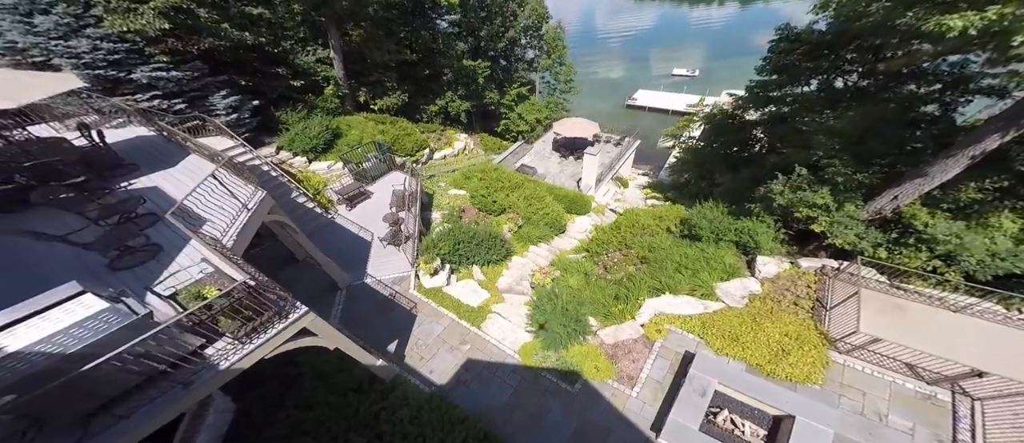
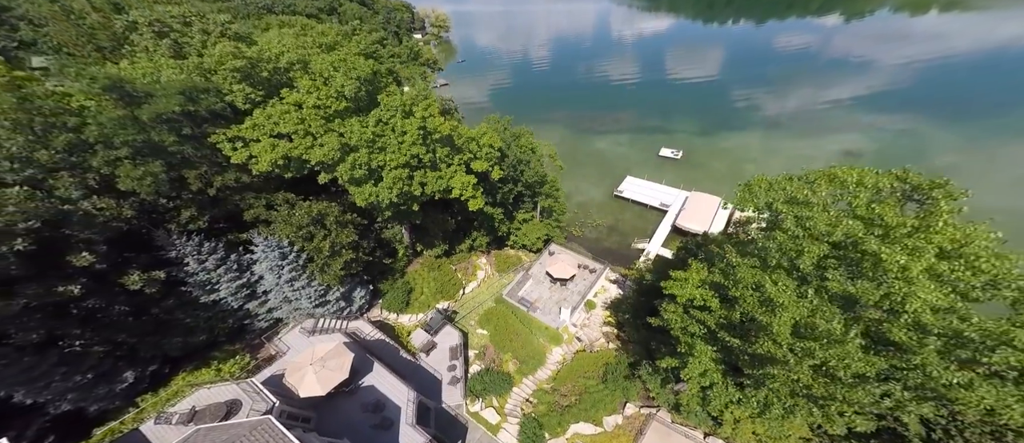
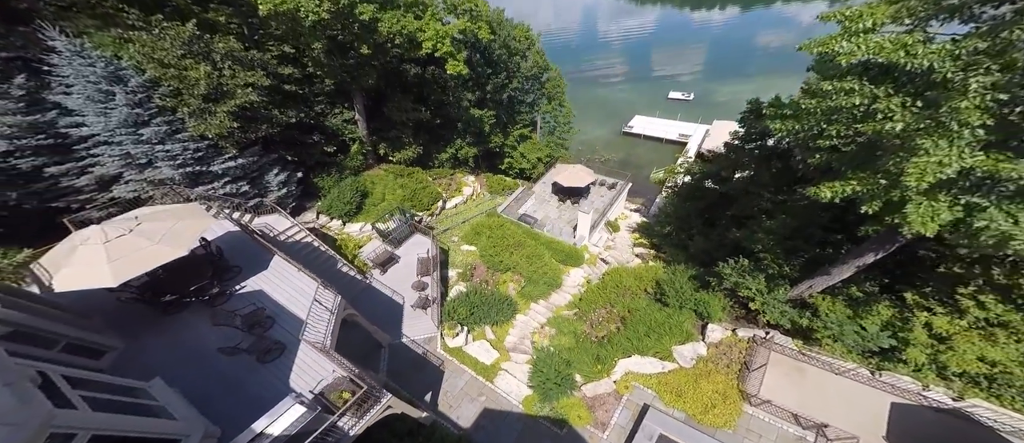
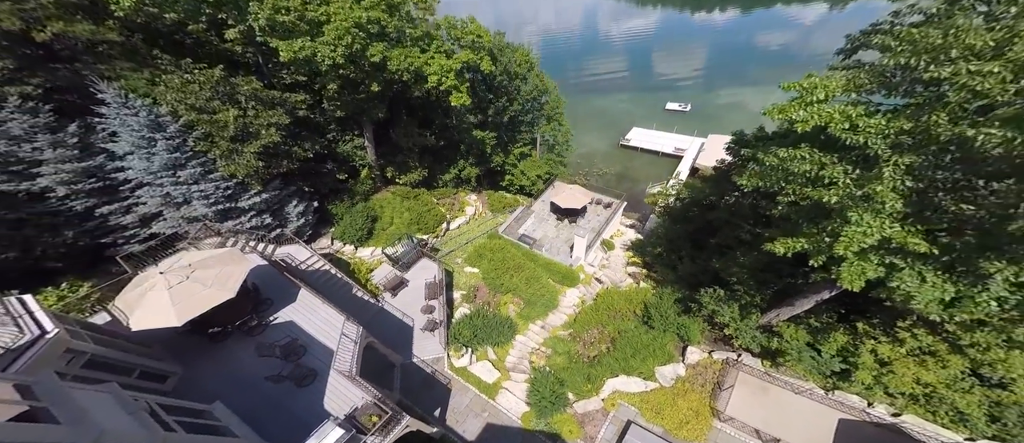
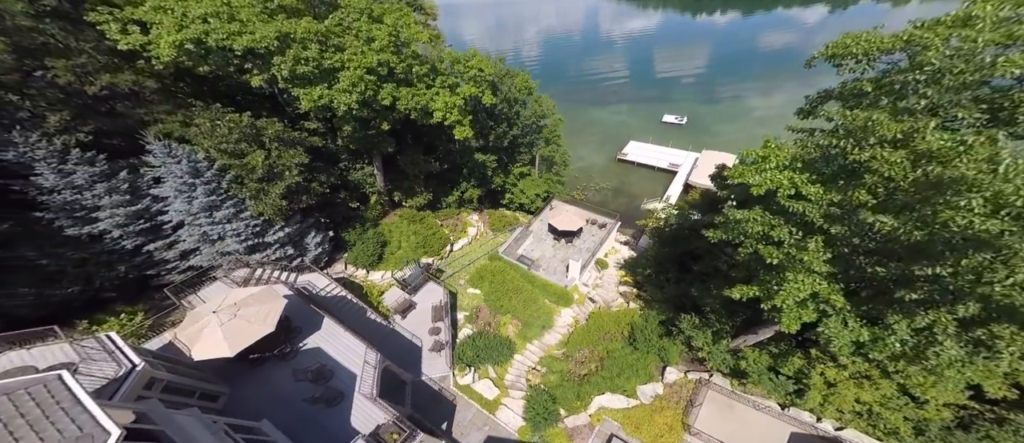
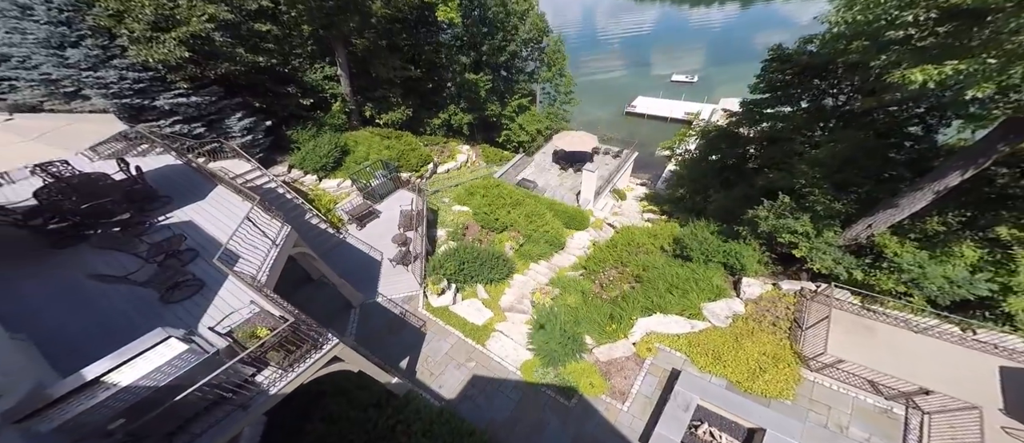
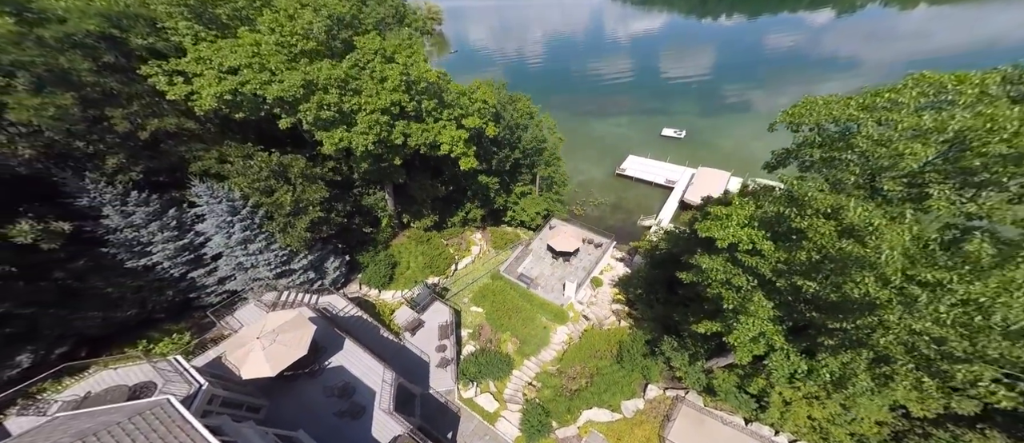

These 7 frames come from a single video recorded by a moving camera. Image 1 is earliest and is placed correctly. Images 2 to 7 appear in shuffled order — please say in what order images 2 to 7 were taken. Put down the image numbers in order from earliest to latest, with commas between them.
6, 3, 4, 5, 7, 2
